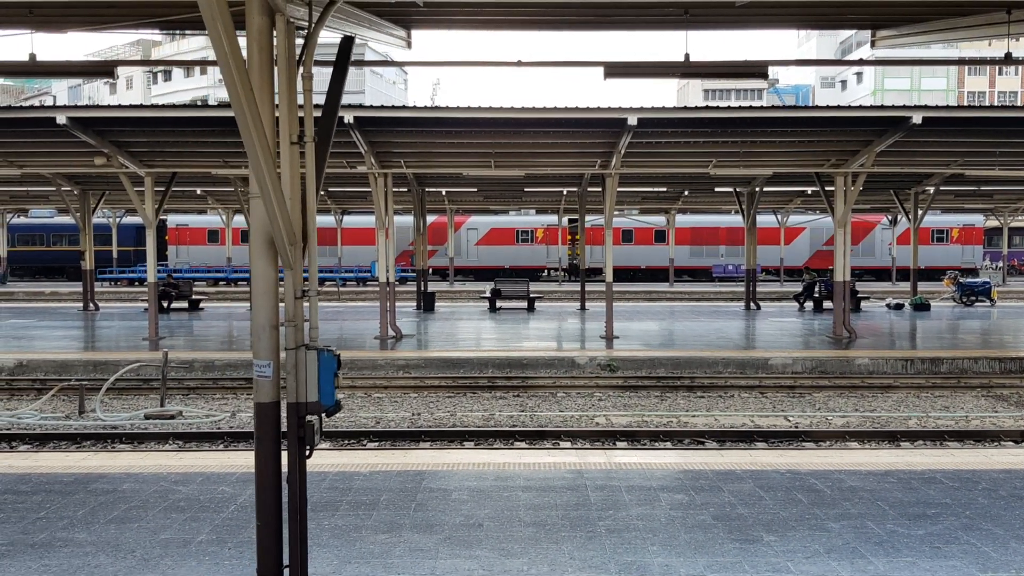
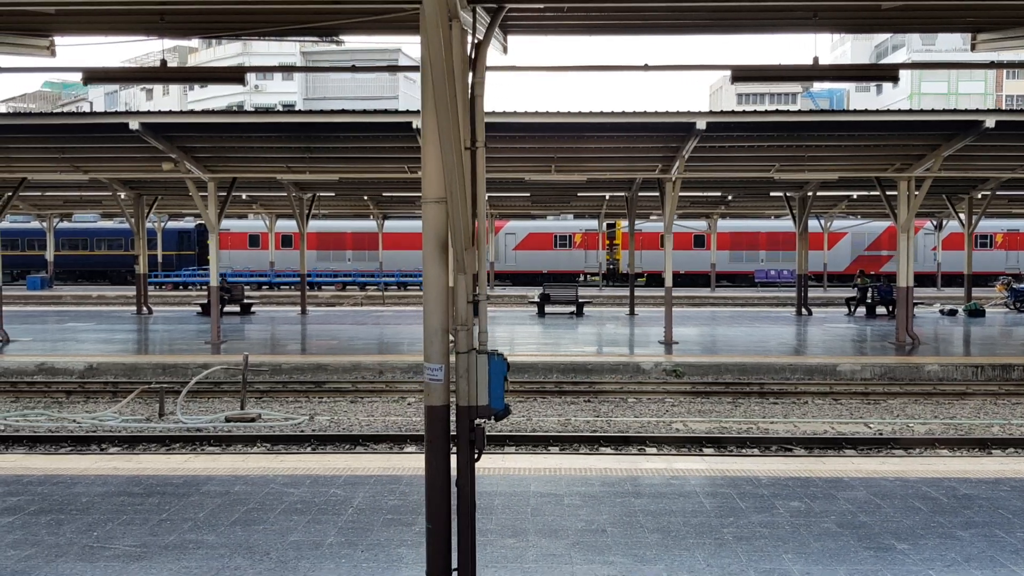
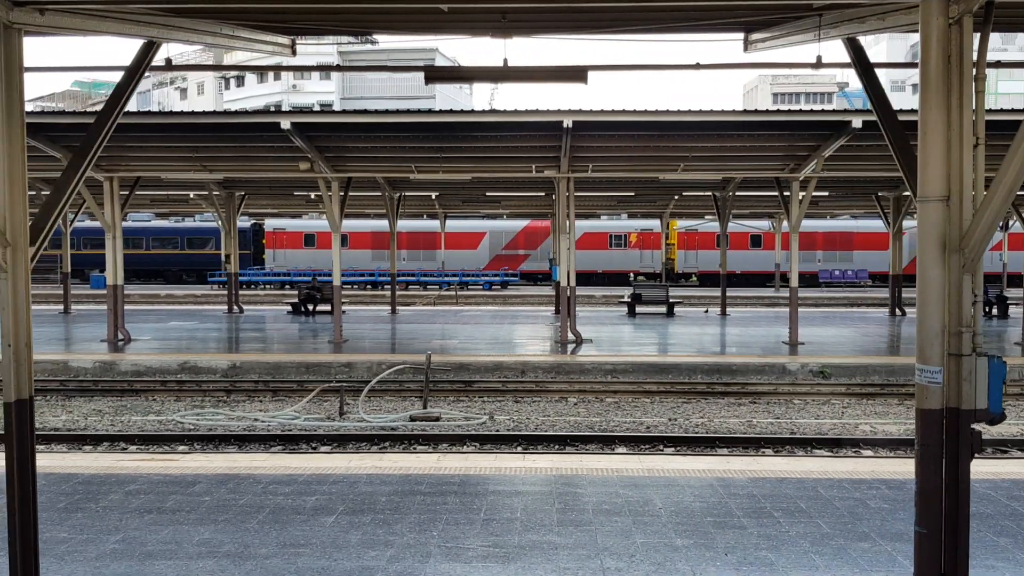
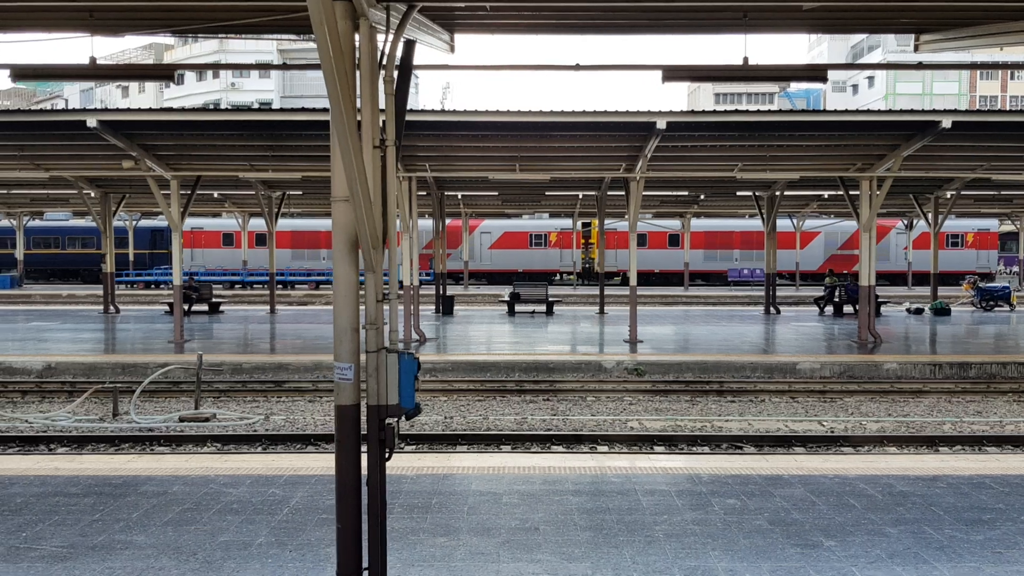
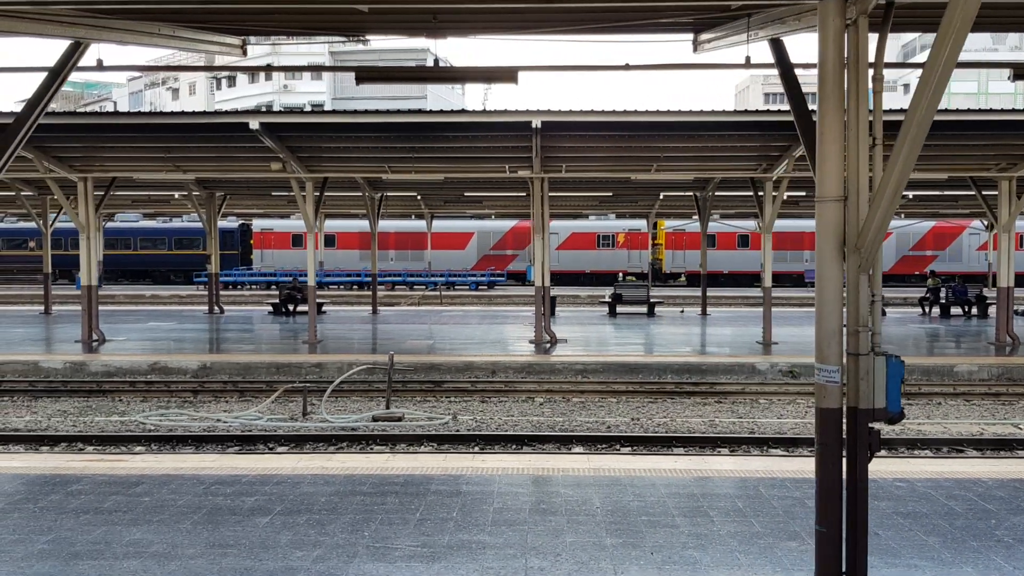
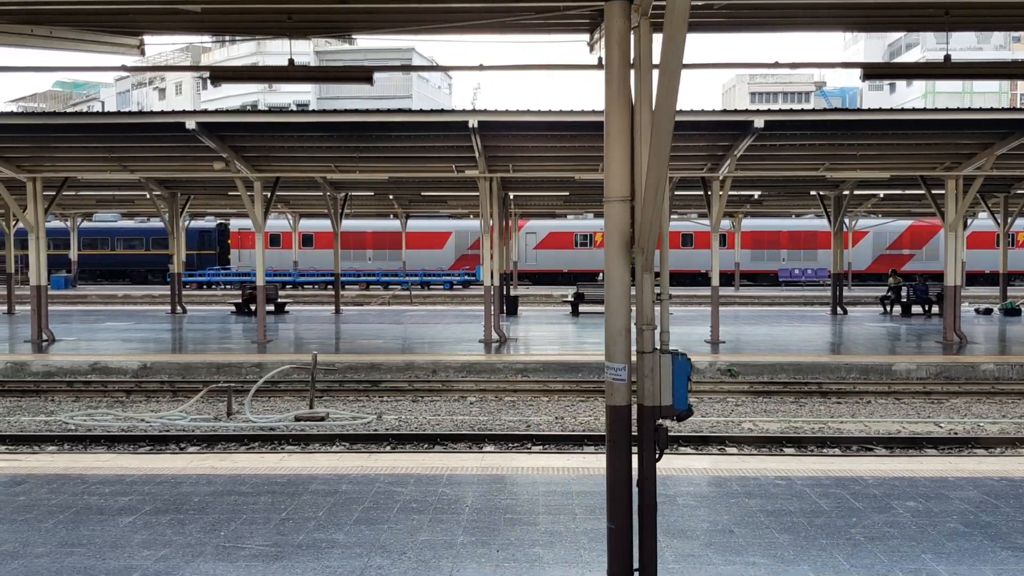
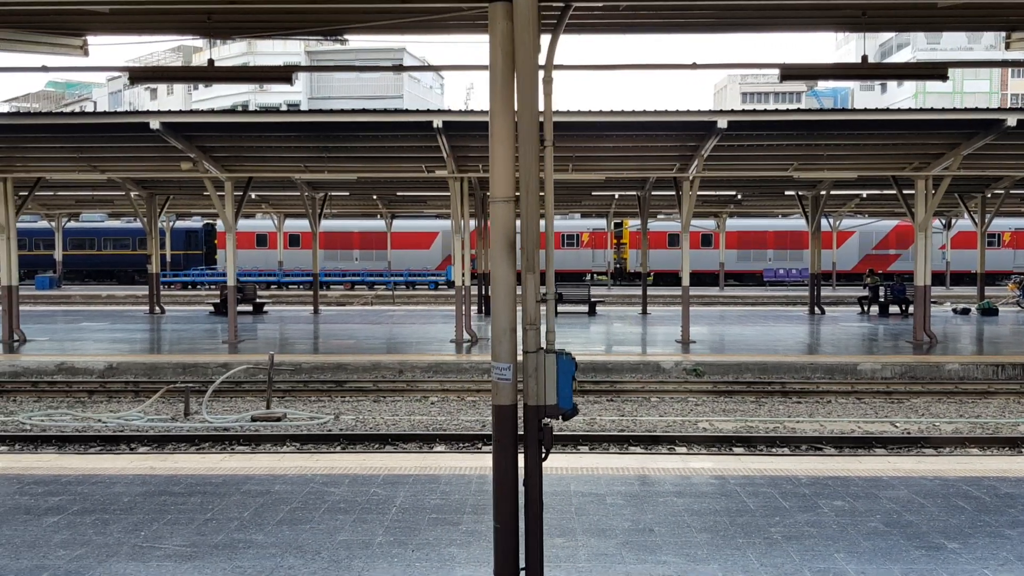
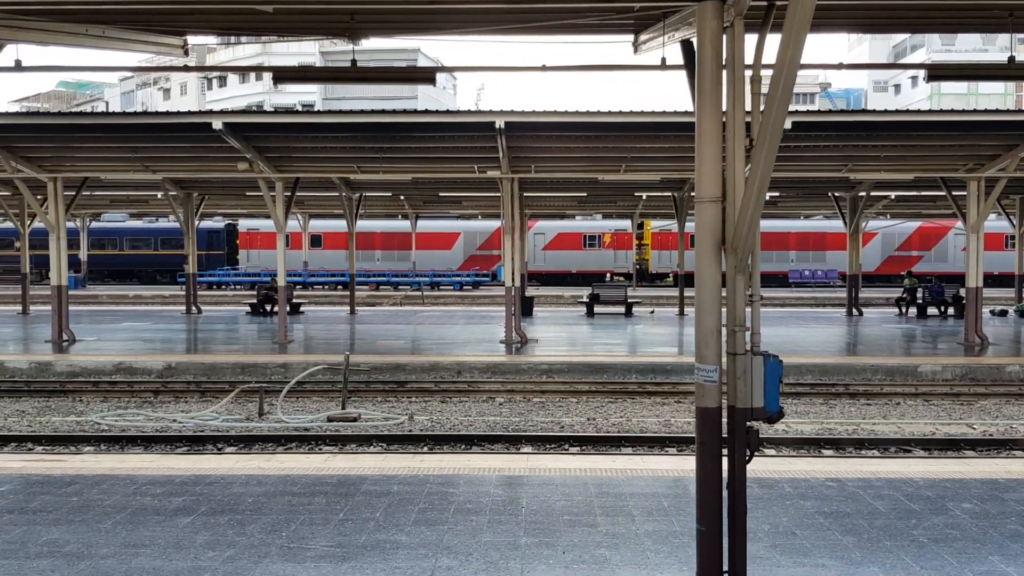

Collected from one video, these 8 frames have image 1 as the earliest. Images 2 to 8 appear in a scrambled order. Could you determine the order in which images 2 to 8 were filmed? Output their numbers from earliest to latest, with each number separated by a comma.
4, 2, 7, 6, 8, 5, 3
